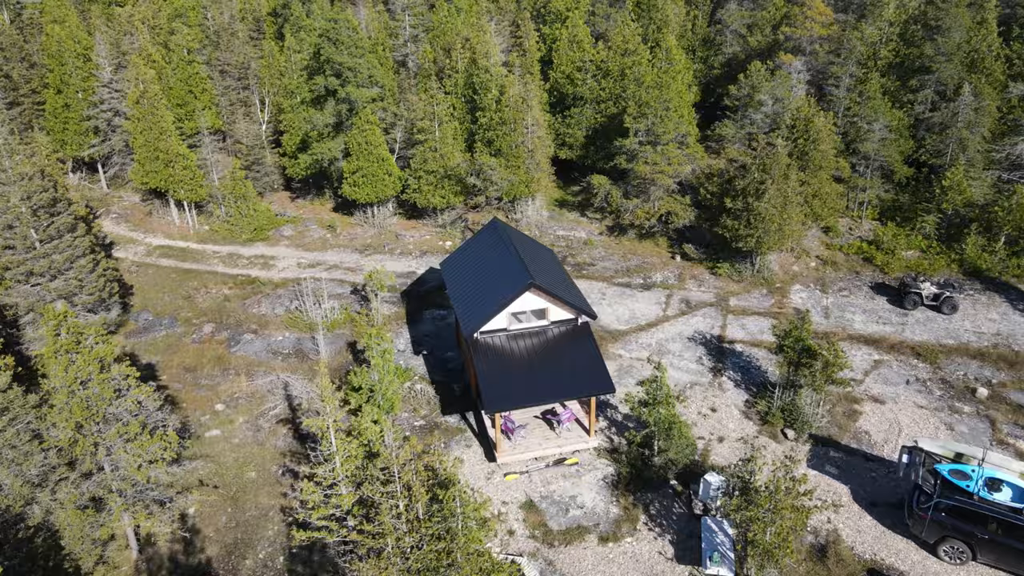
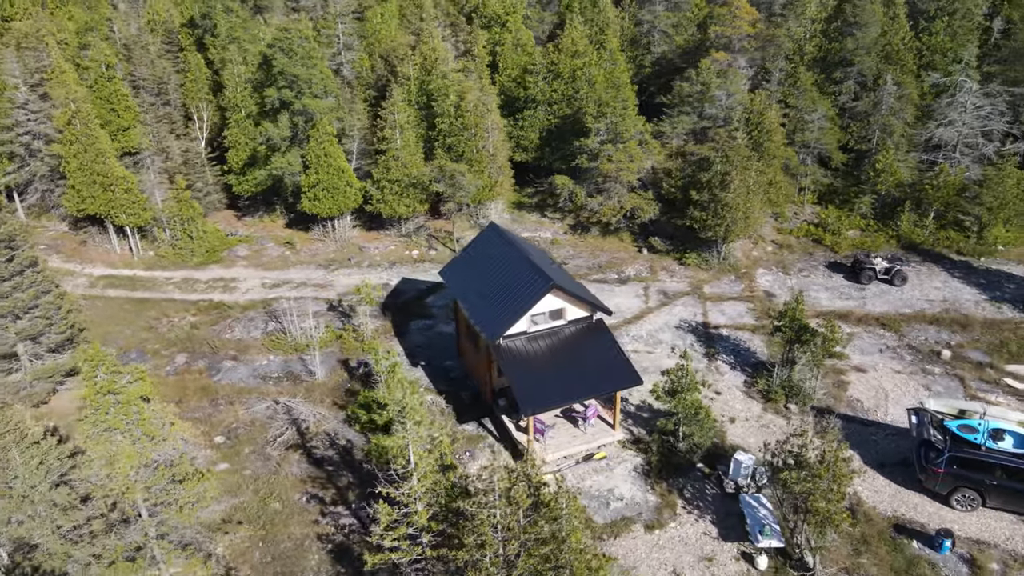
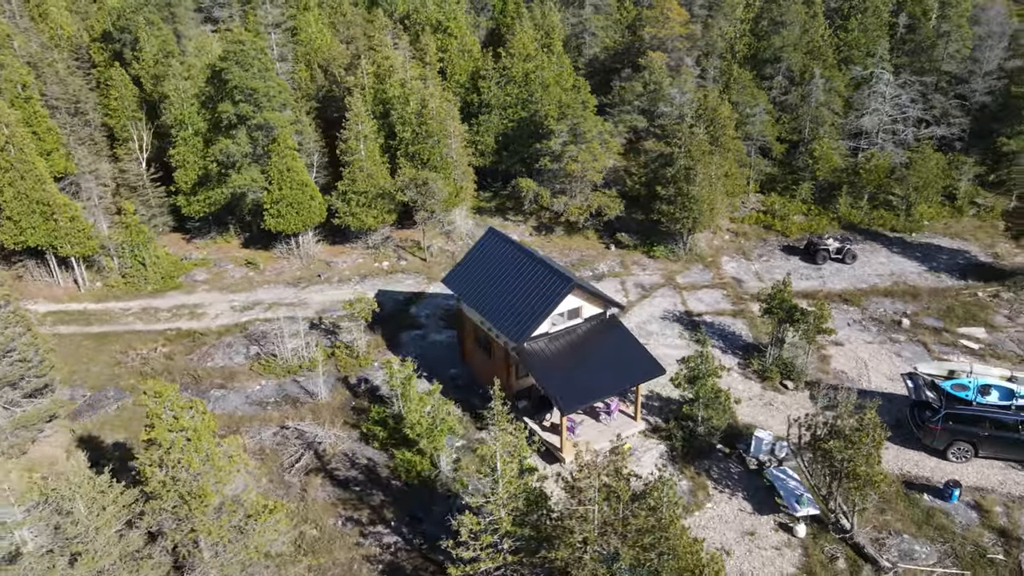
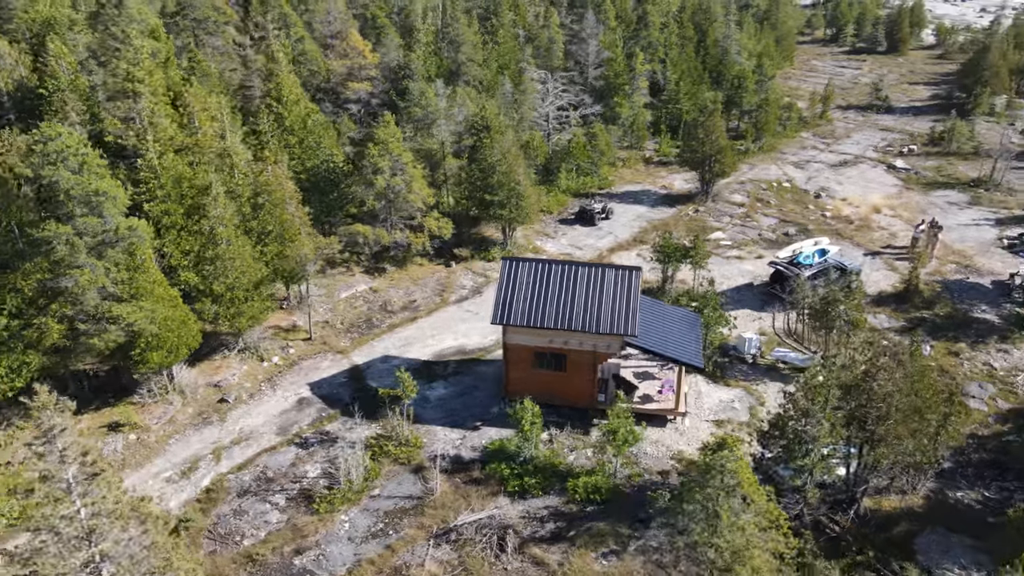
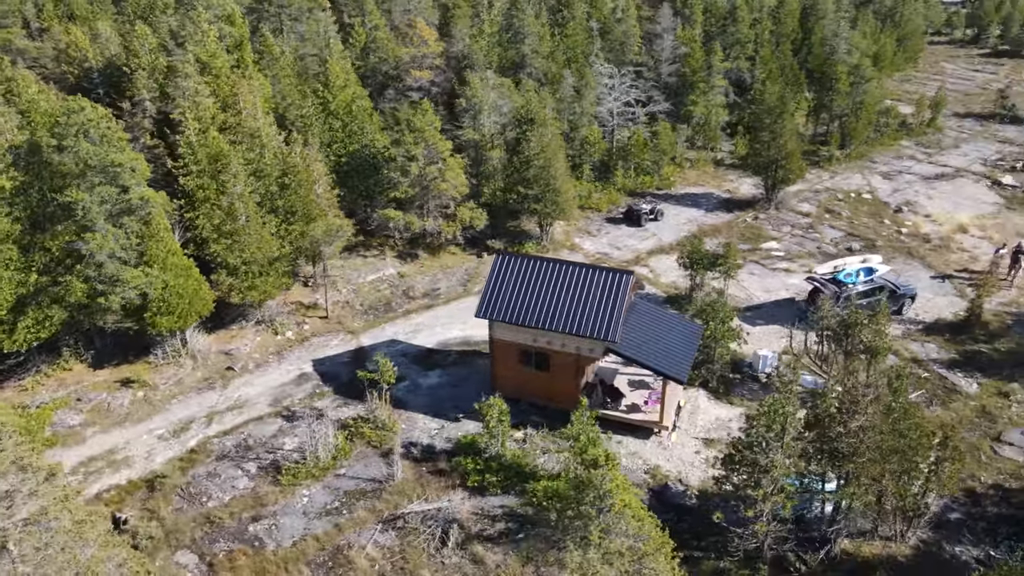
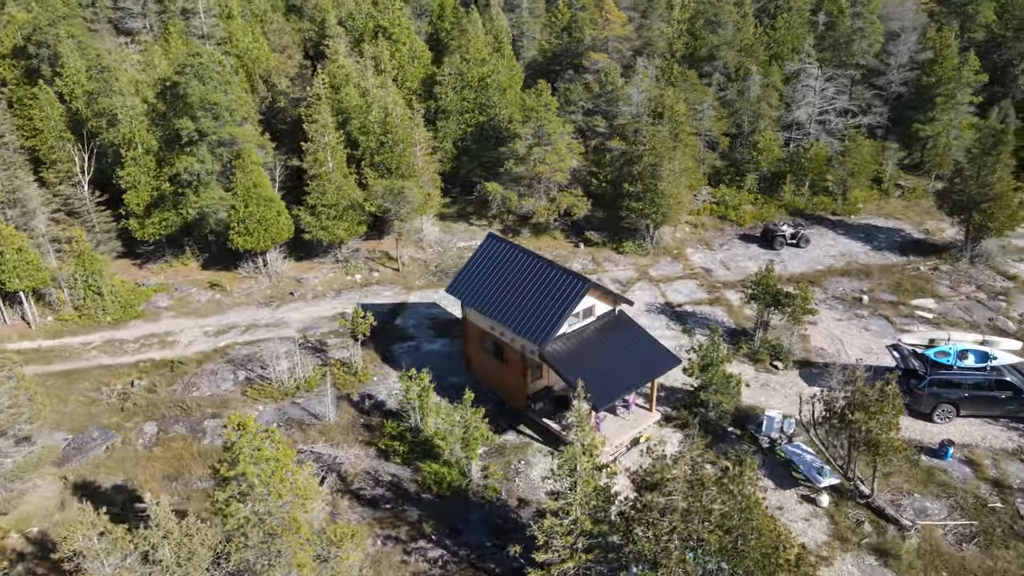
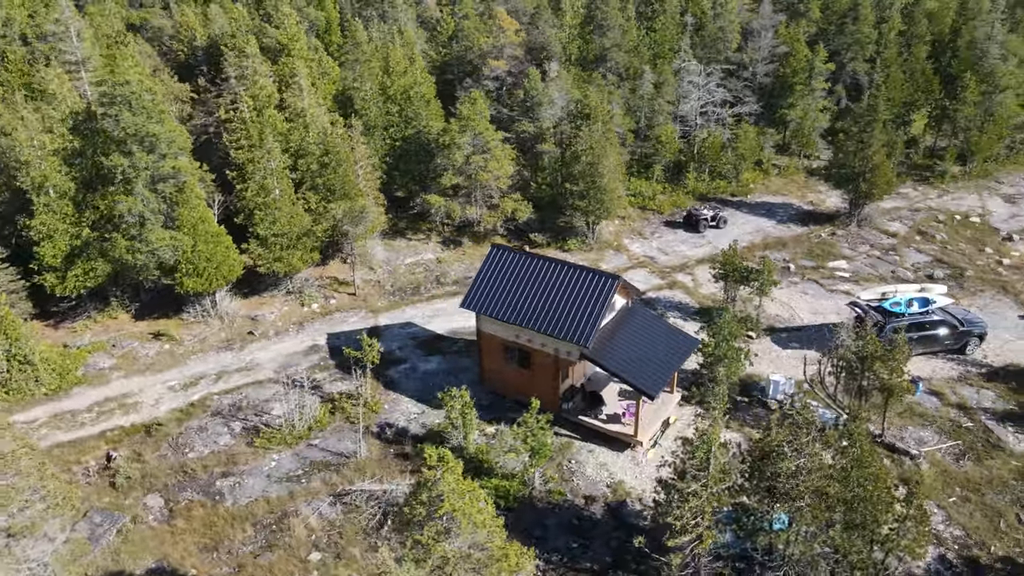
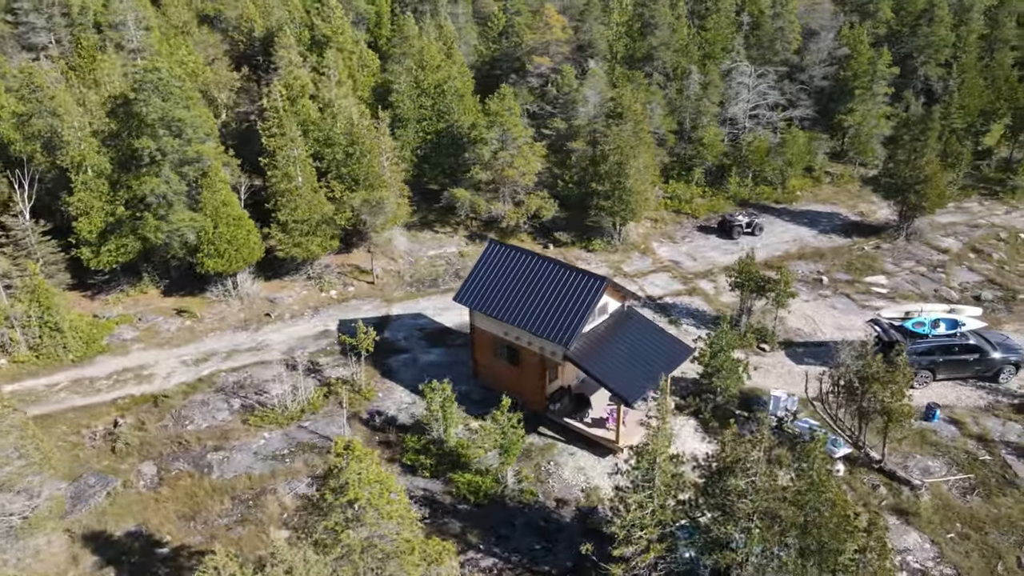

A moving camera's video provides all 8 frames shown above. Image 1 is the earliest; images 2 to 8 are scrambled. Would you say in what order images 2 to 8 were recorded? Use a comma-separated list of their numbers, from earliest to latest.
2, 3, 6, 8, 7, 5, 4
